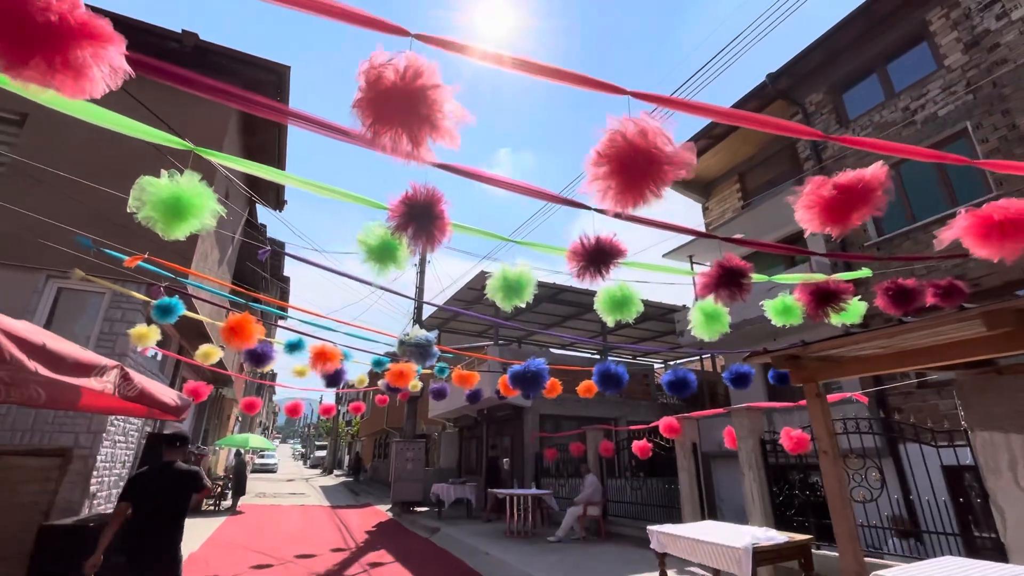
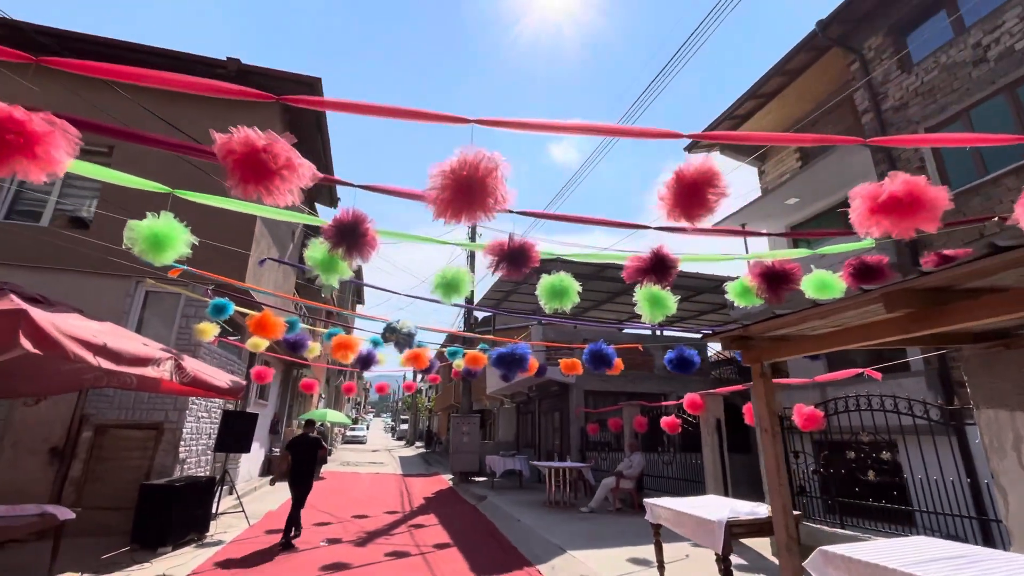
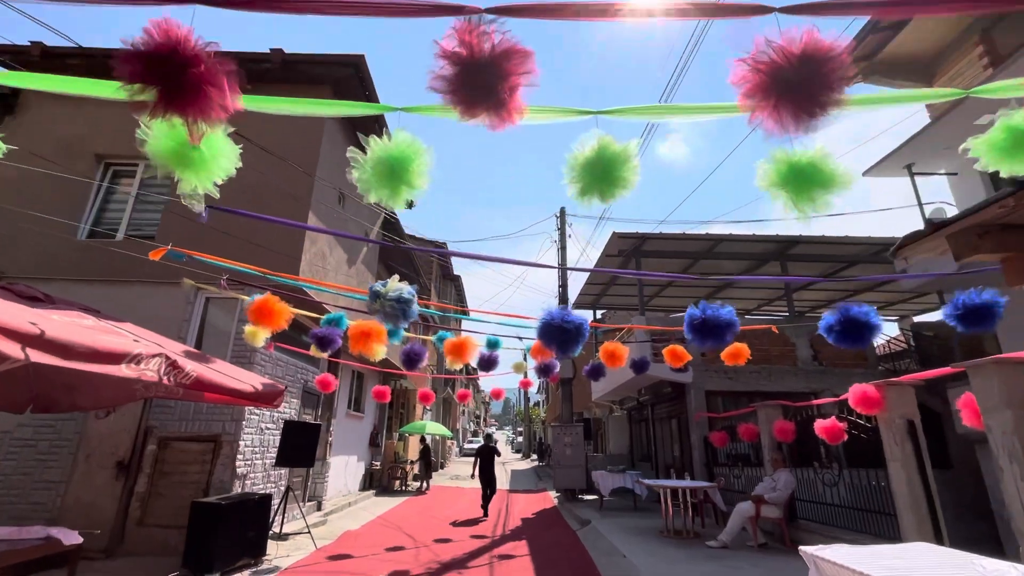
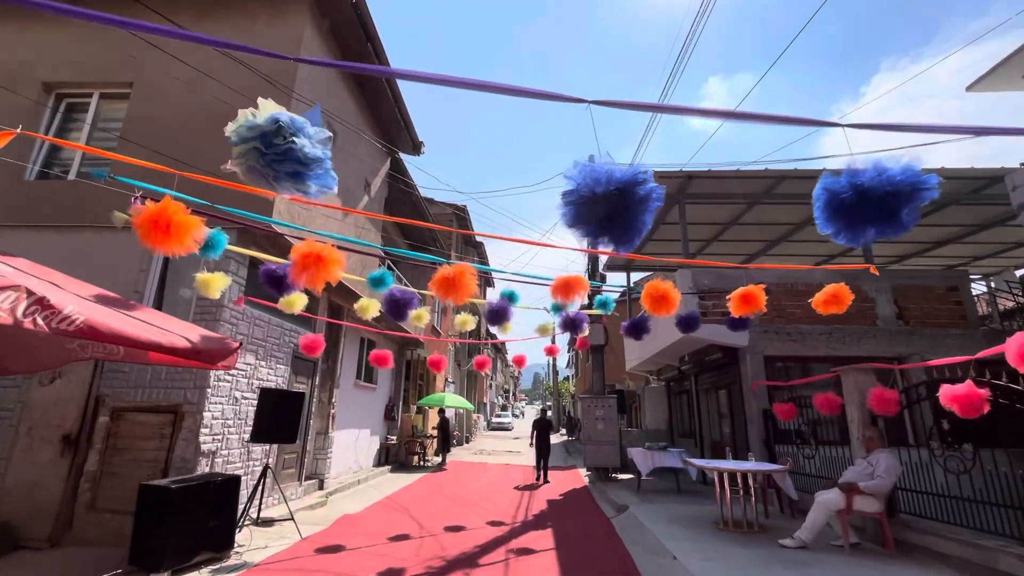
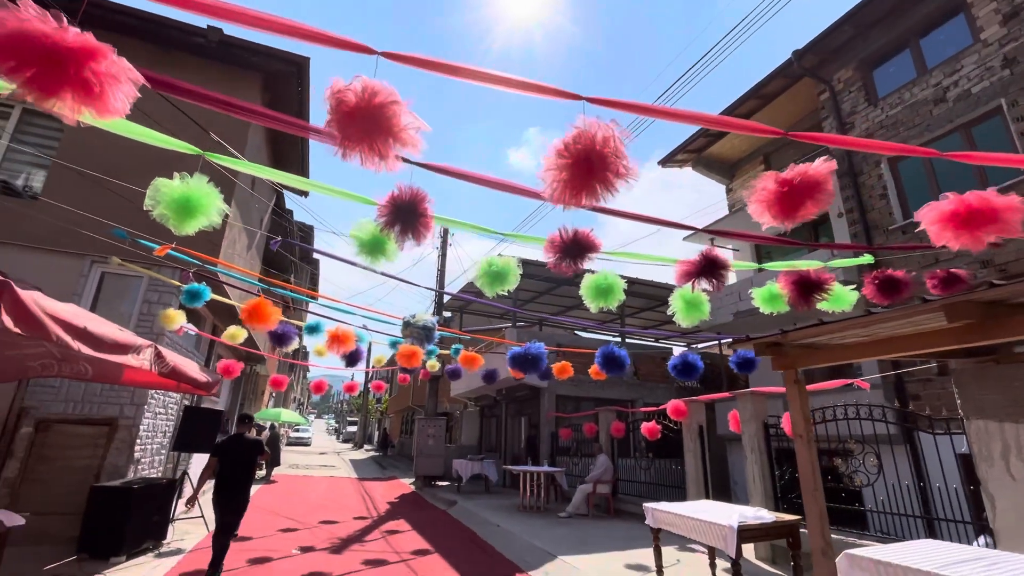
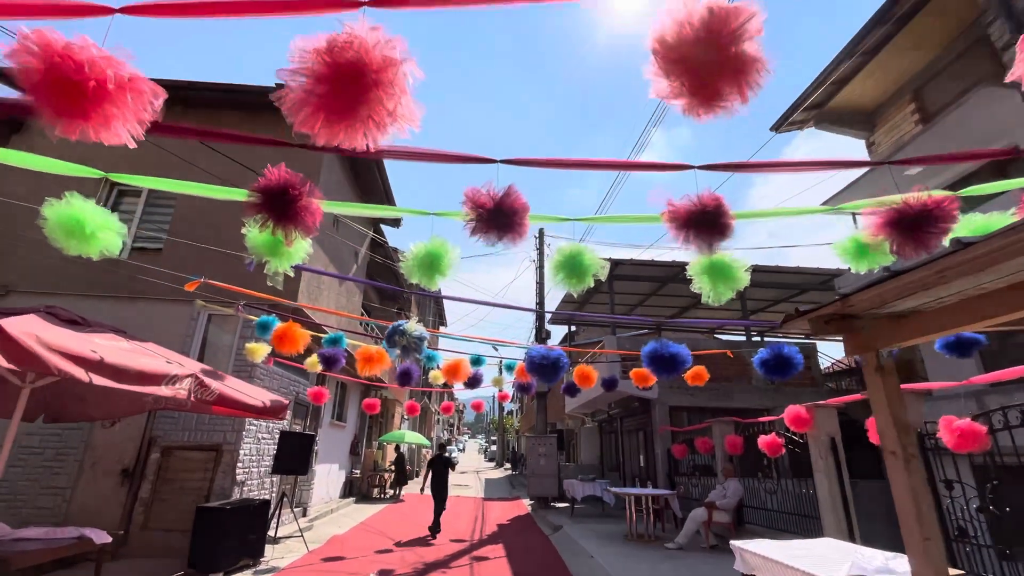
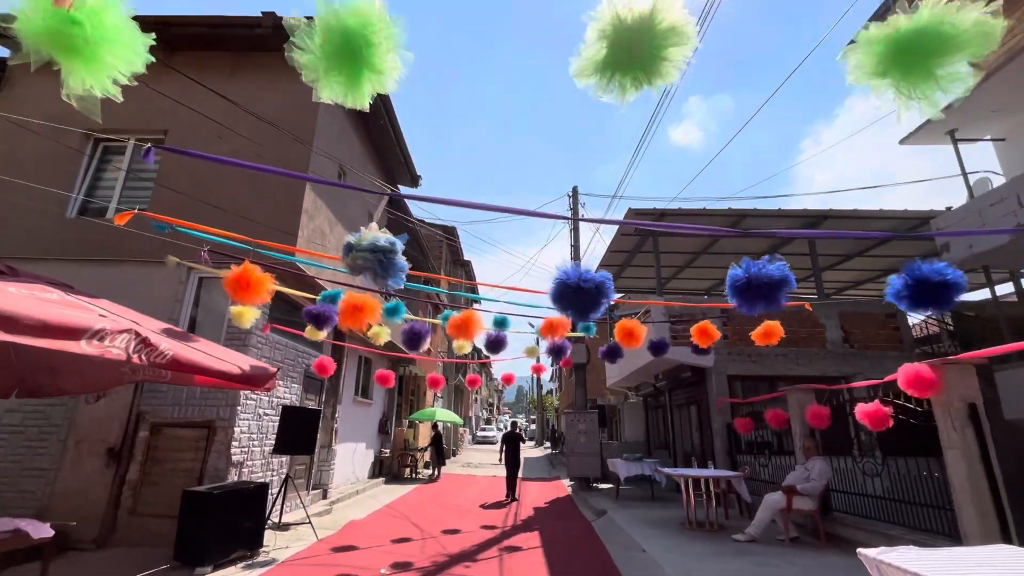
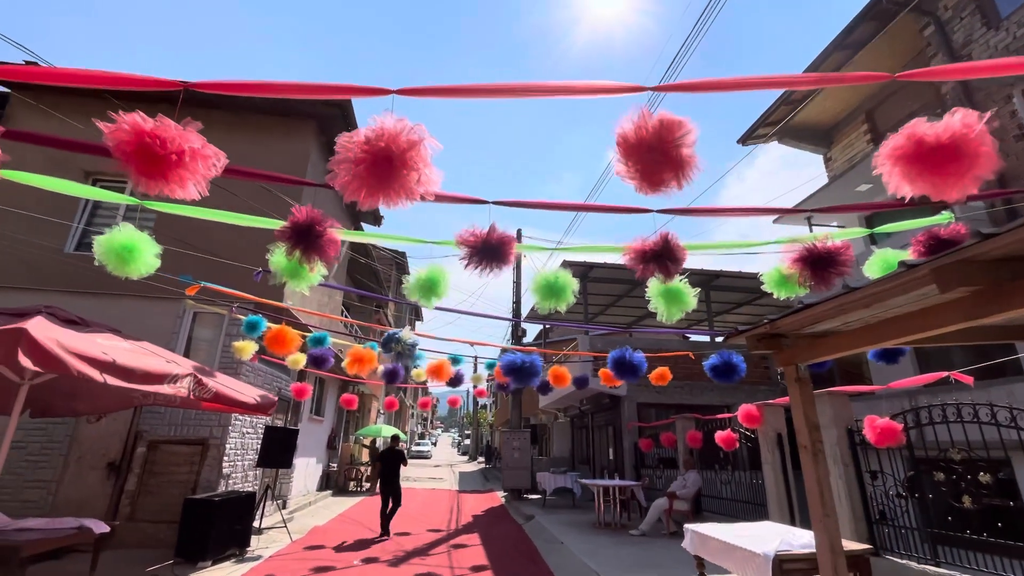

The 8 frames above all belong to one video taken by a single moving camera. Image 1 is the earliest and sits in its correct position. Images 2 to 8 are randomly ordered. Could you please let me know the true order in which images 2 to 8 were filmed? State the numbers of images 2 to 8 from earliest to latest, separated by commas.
5, 2, 8, 6, 3, 7, 4
